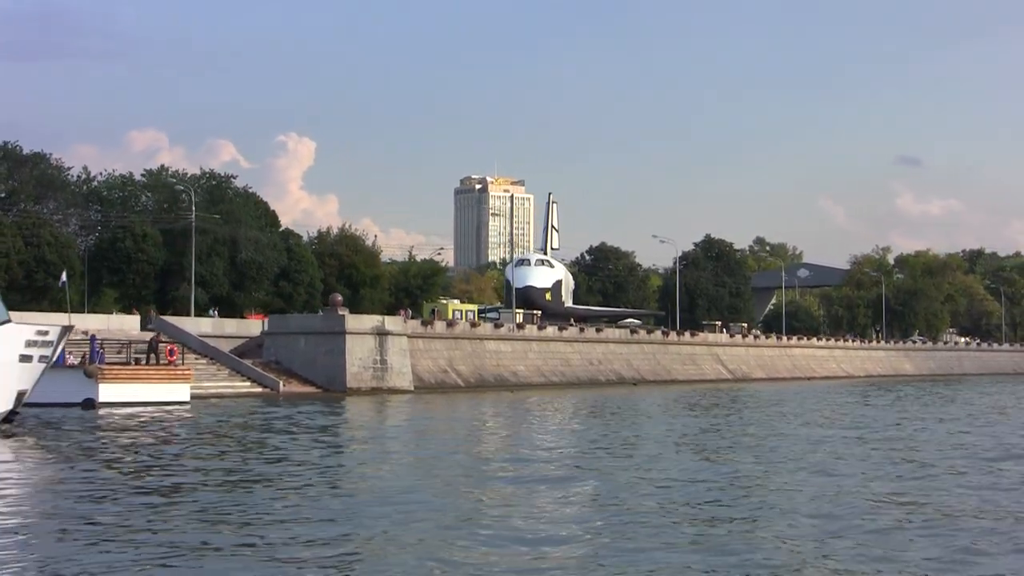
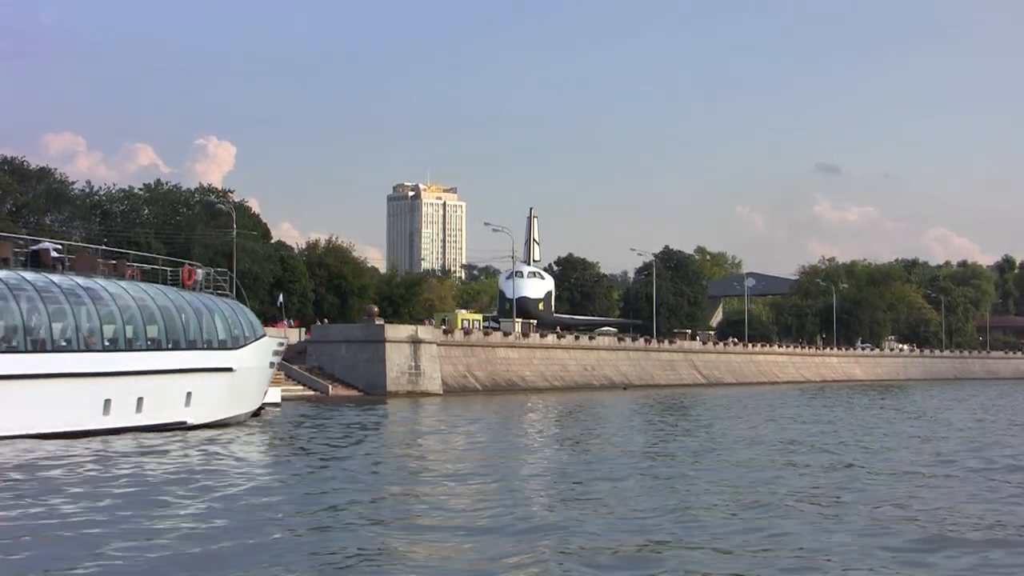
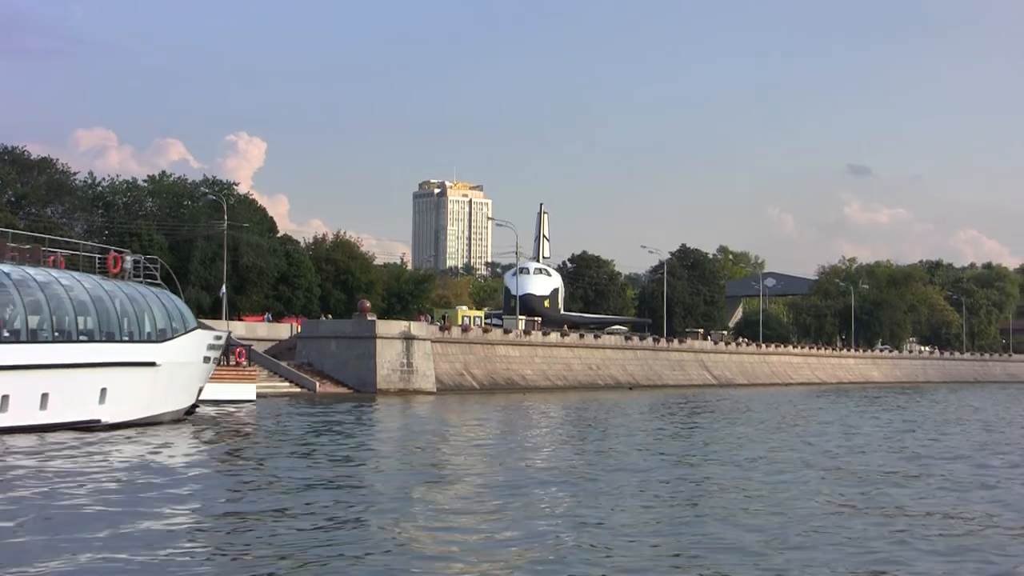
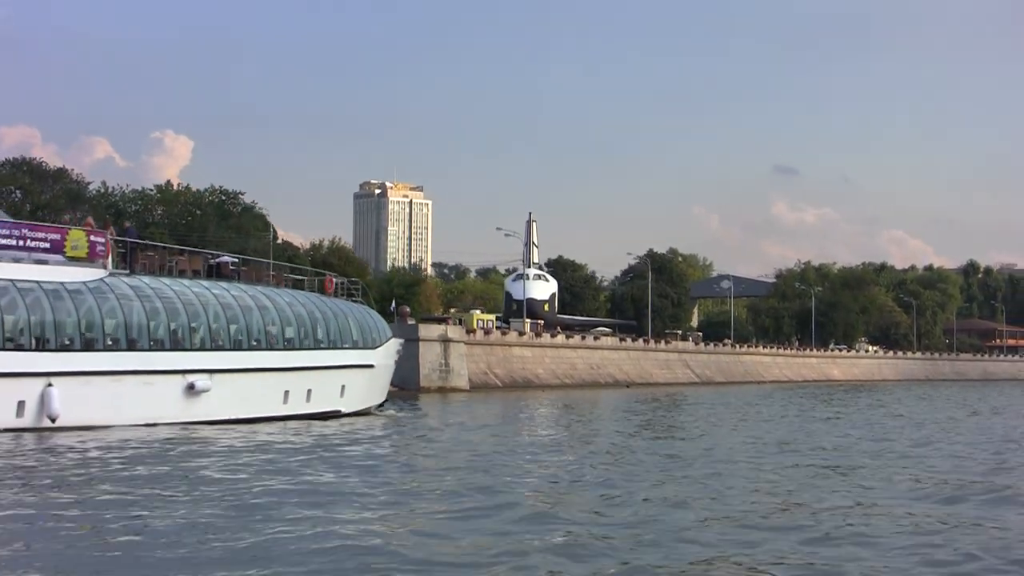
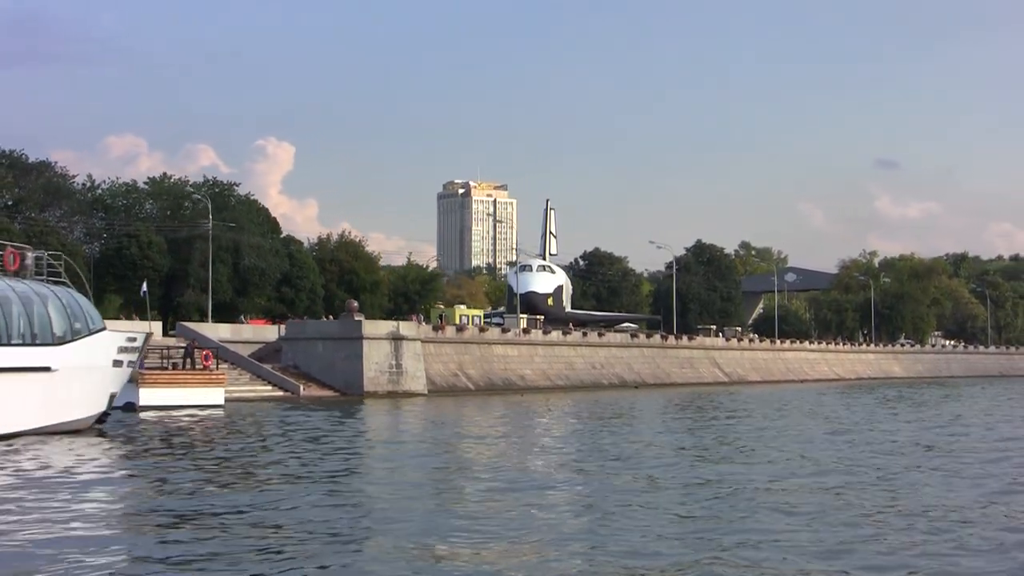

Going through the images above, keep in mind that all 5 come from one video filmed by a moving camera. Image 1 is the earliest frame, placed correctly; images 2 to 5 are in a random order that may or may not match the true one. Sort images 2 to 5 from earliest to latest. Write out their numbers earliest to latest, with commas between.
5, 3, 2, 4
